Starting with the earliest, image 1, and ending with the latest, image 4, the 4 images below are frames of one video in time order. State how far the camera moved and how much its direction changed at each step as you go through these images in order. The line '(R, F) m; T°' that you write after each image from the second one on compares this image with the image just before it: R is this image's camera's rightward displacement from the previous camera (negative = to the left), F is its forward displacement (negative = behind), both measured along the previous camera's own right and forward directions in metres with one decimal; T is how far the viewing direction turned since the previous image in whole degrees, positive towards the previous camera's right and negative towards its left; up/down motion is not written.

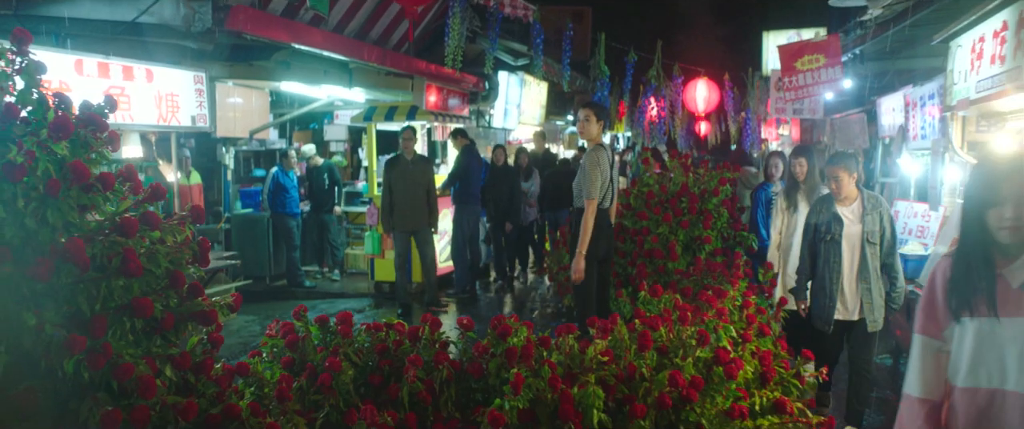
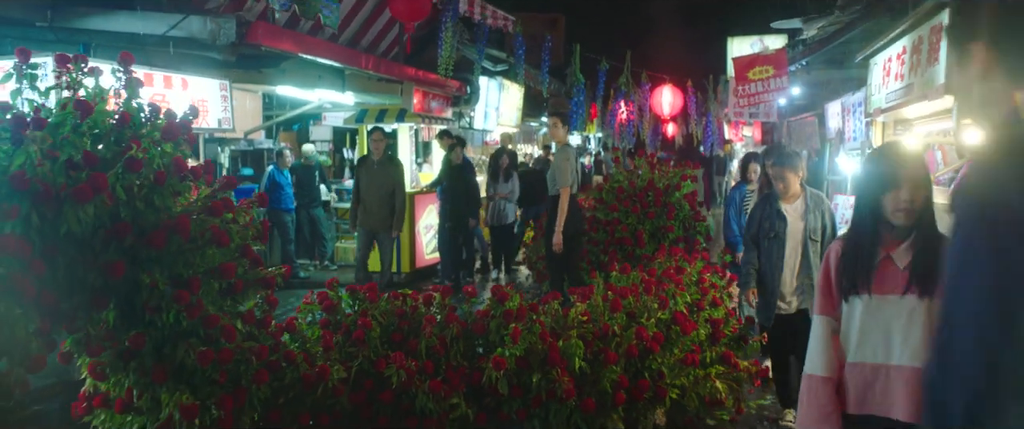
(-0.1, -0.7) m; +2°
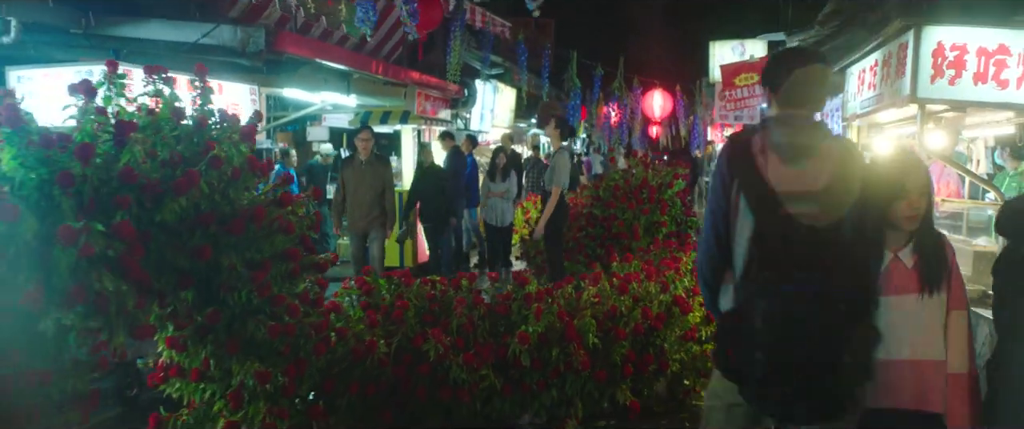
(-0.2, -0.5) m; +1°
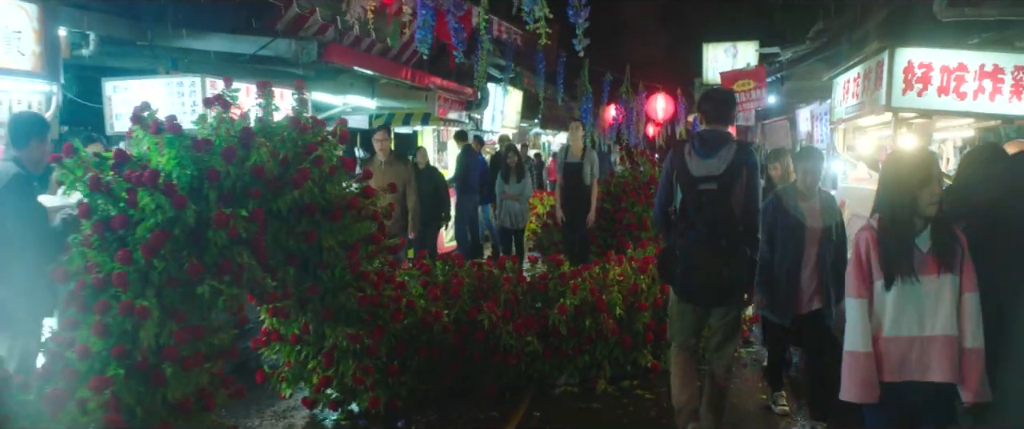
(-0.3, -0.7) m; +1°
